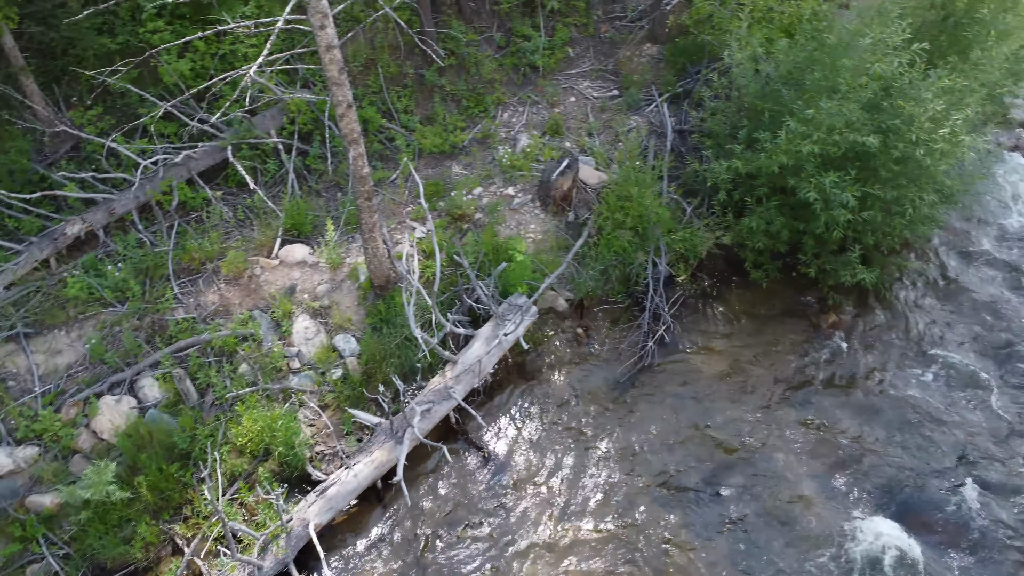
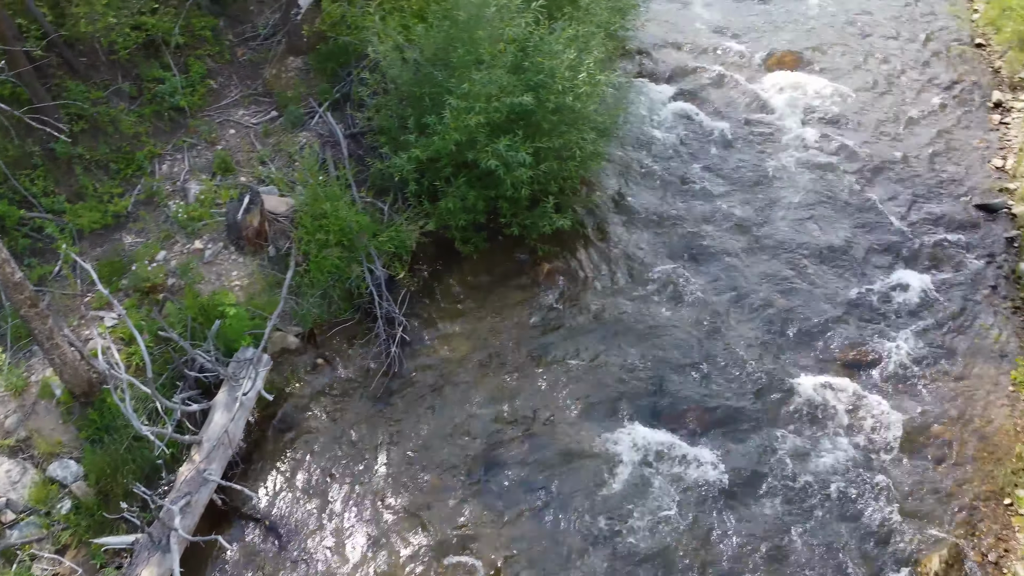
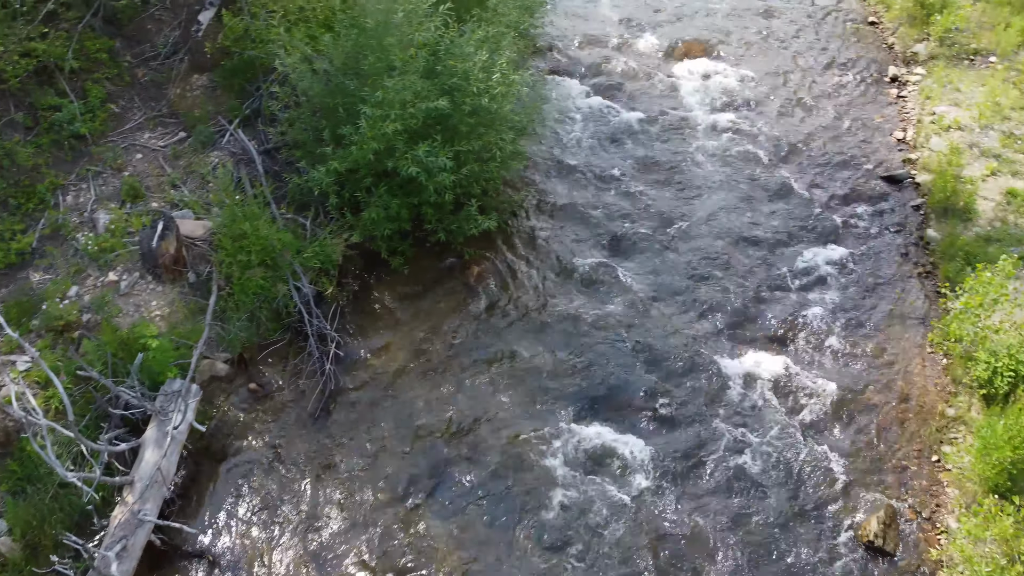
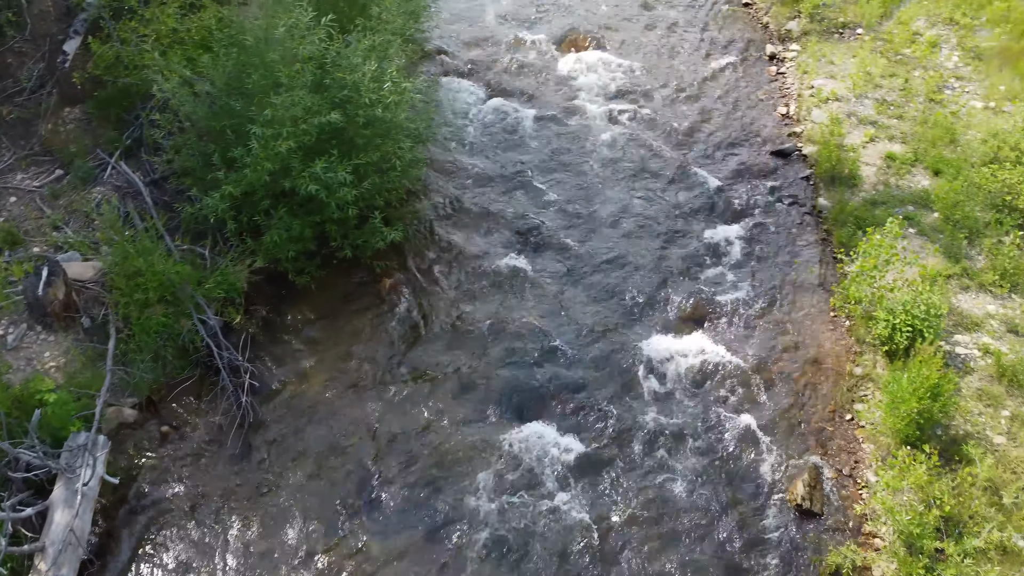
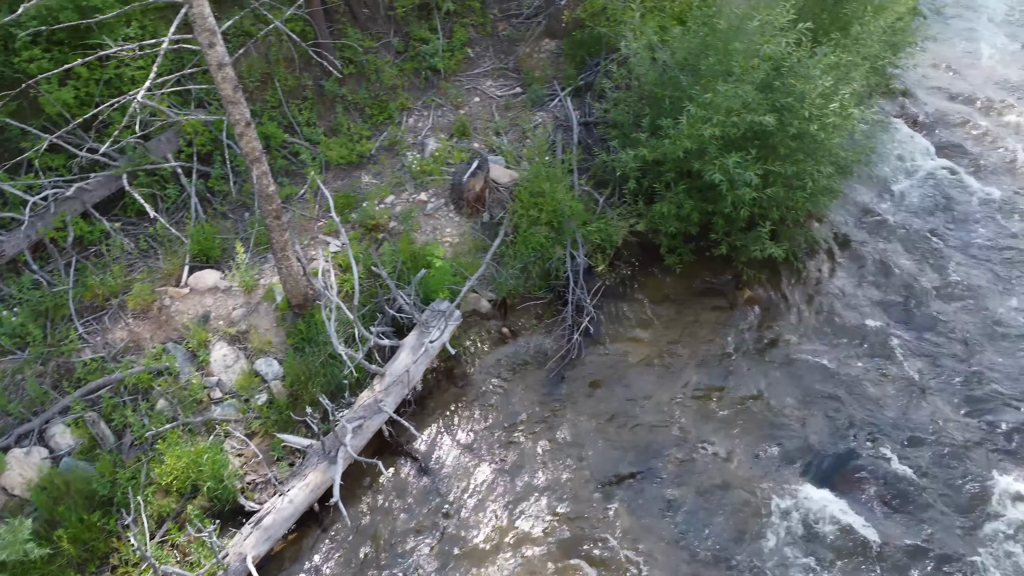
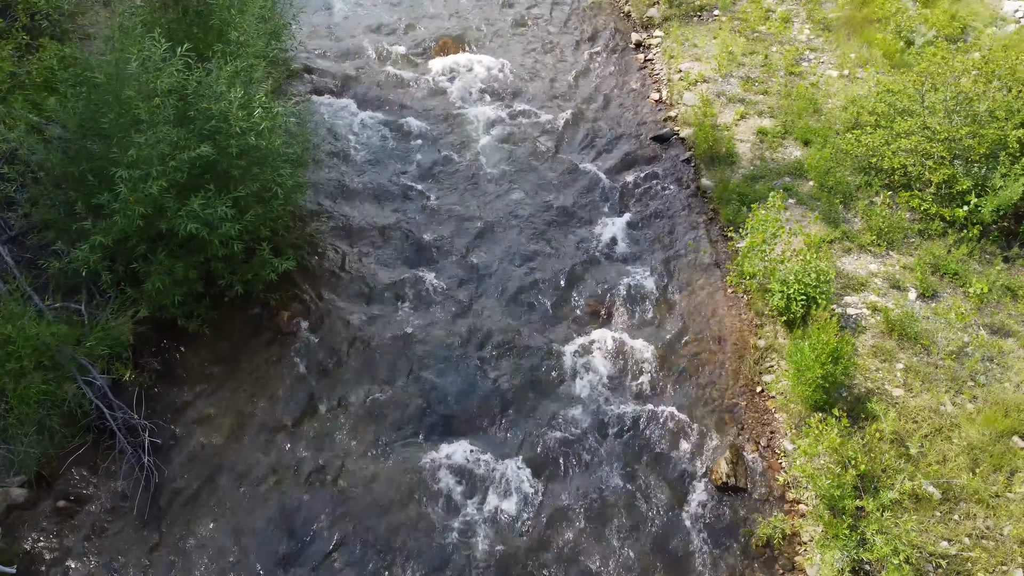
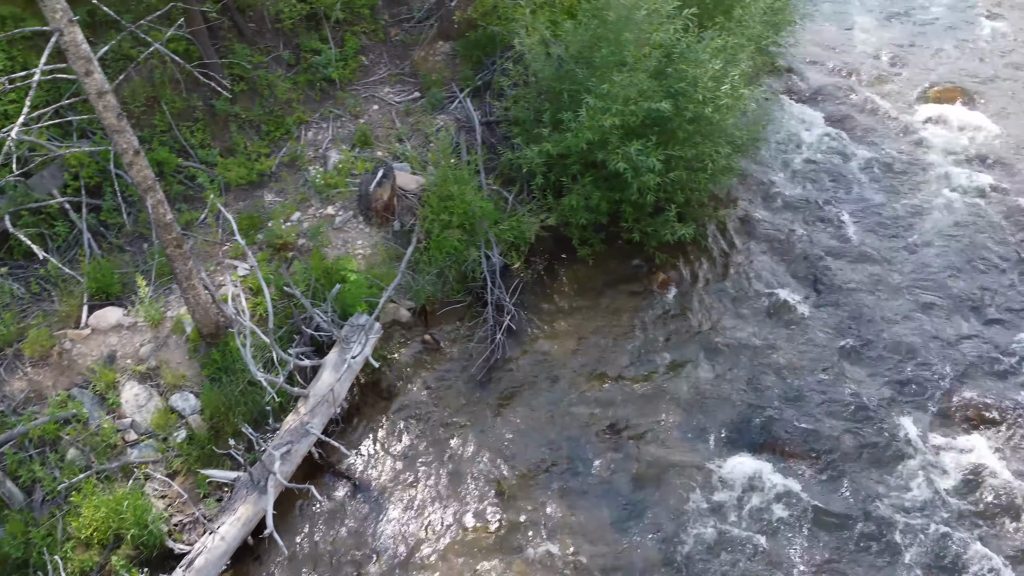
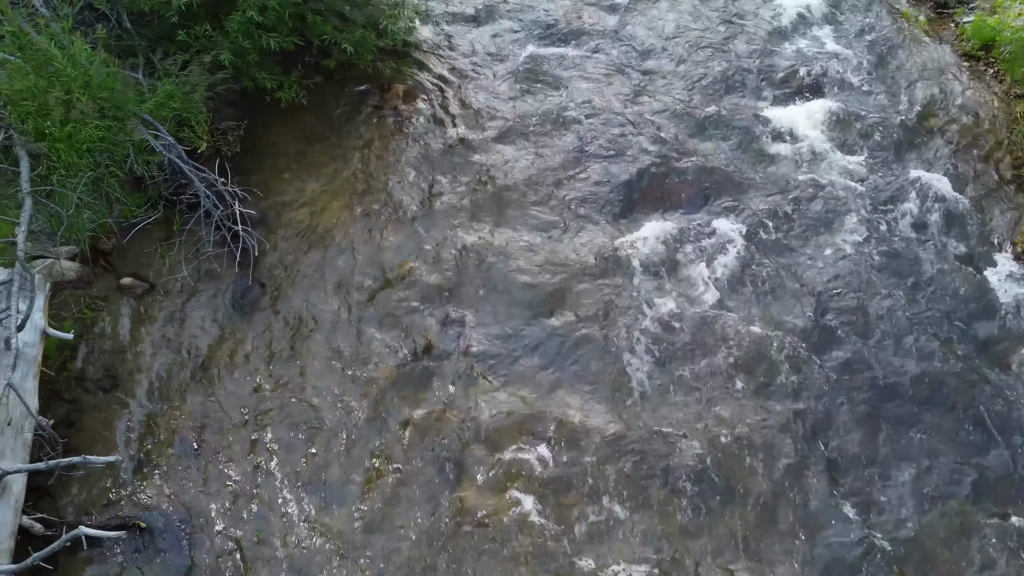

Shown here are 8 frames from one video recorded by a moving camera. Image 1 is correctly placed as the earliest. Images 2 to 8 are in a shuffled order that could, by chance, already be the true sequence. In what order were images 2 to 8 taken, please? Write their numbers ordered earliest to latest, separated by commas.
5, 7, 2, 3, 4, 6, 8
